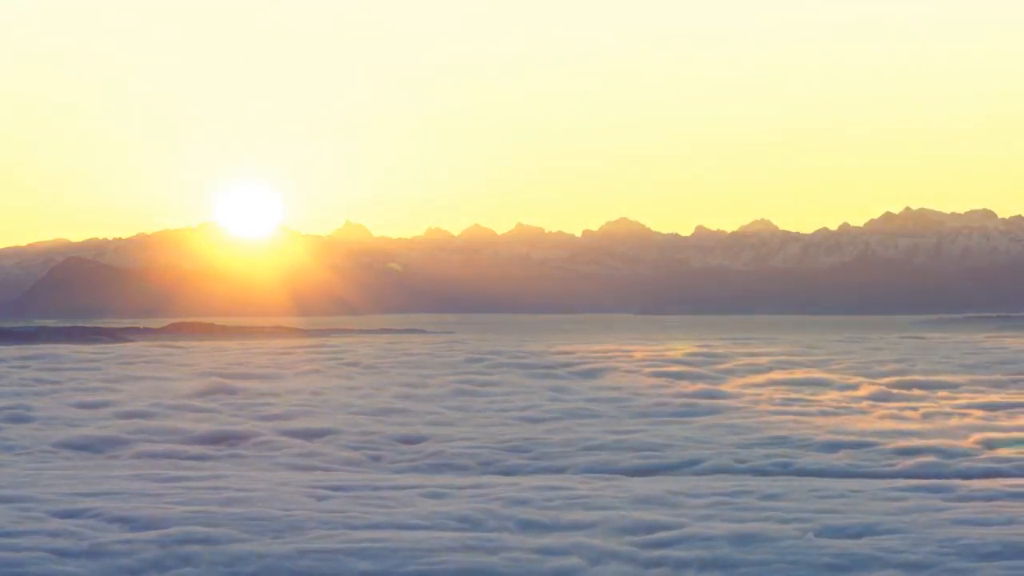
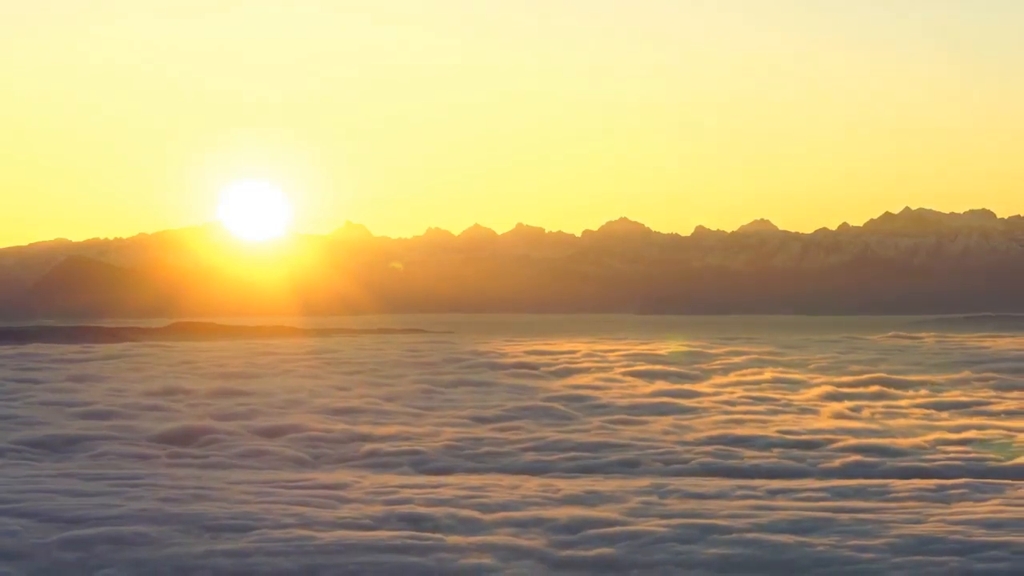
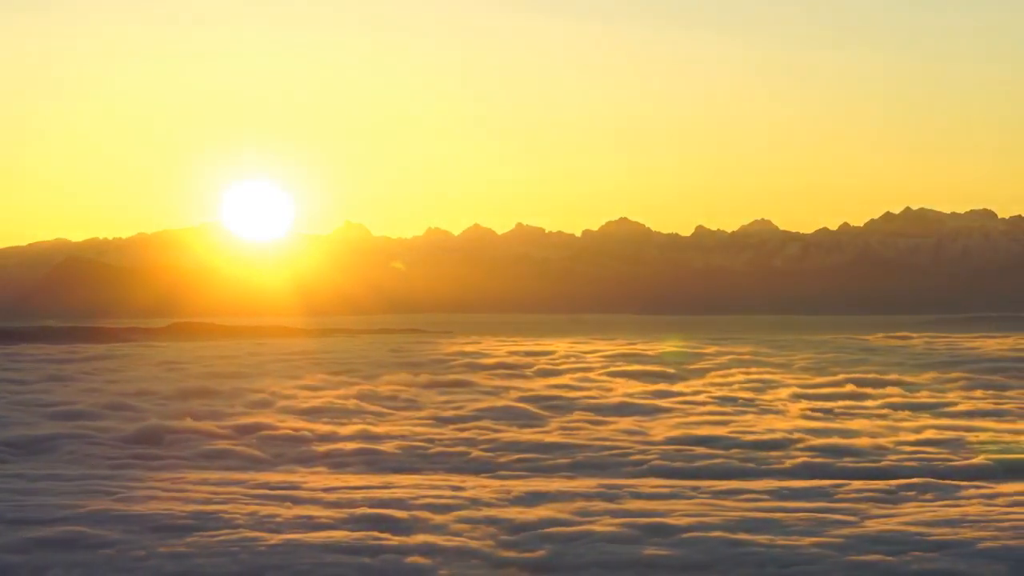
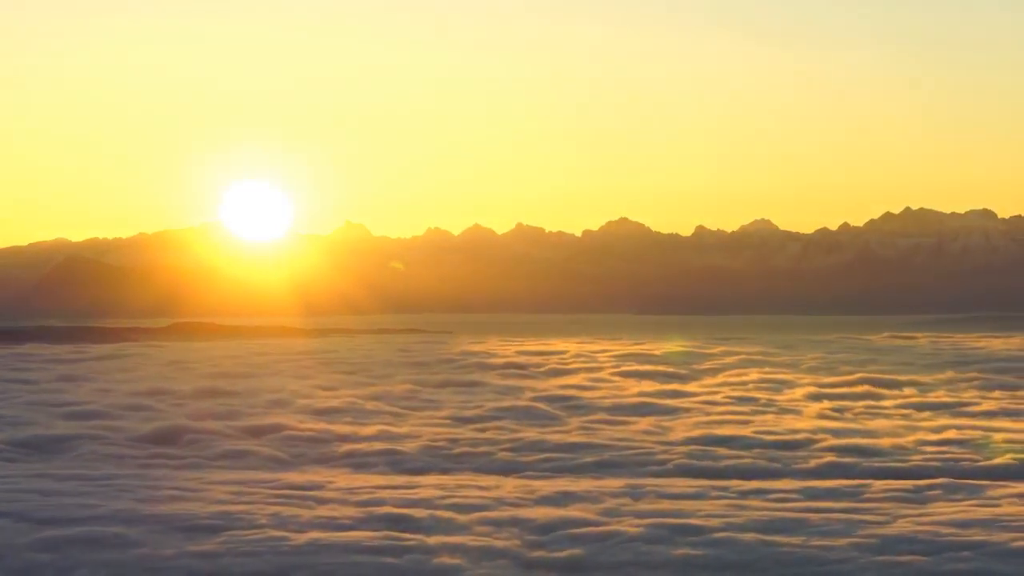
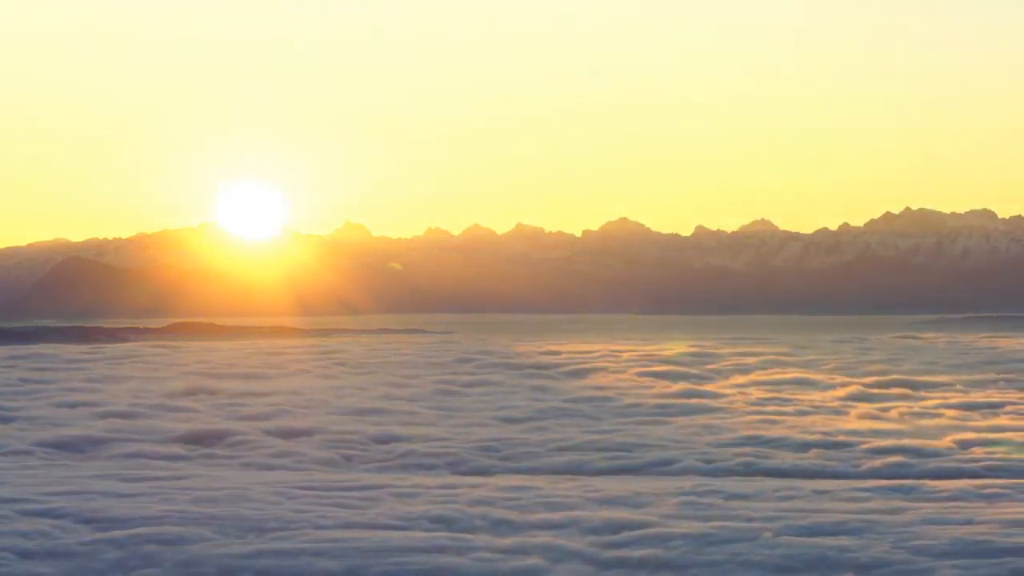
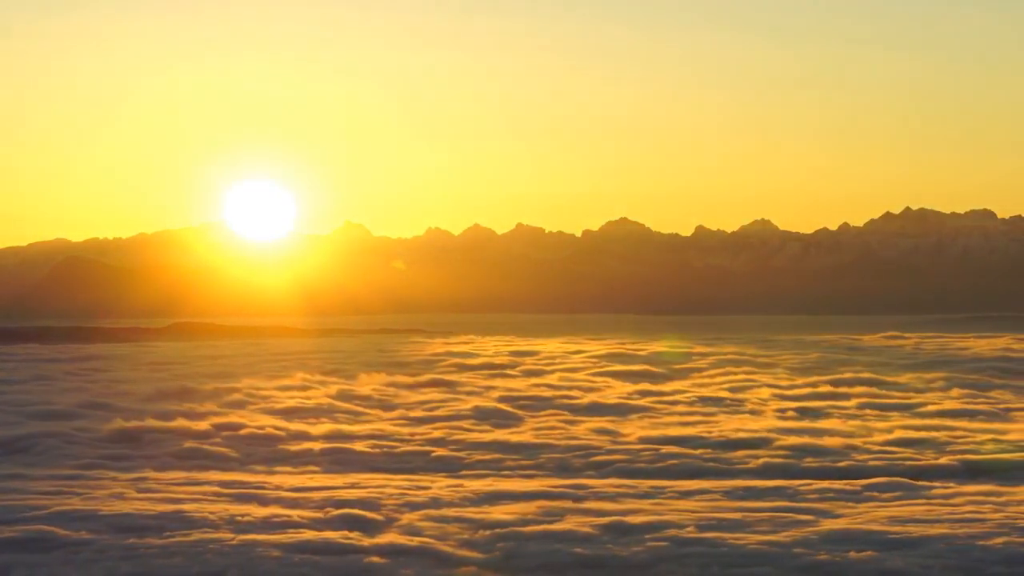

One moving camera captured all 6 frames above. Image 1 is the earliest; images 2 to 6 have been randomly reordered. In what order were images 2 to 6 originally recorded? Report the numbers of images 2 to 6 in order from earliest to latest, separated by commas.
5, 2, 4, 3, 6
